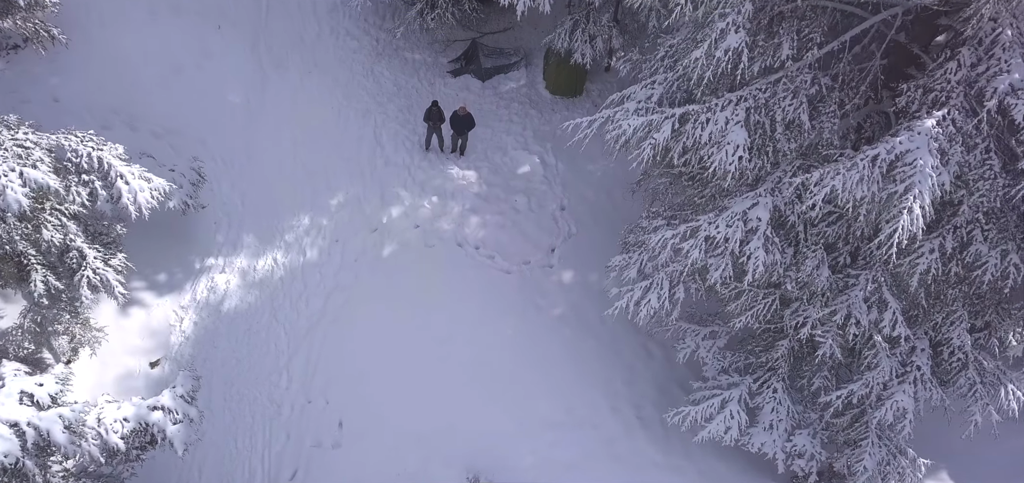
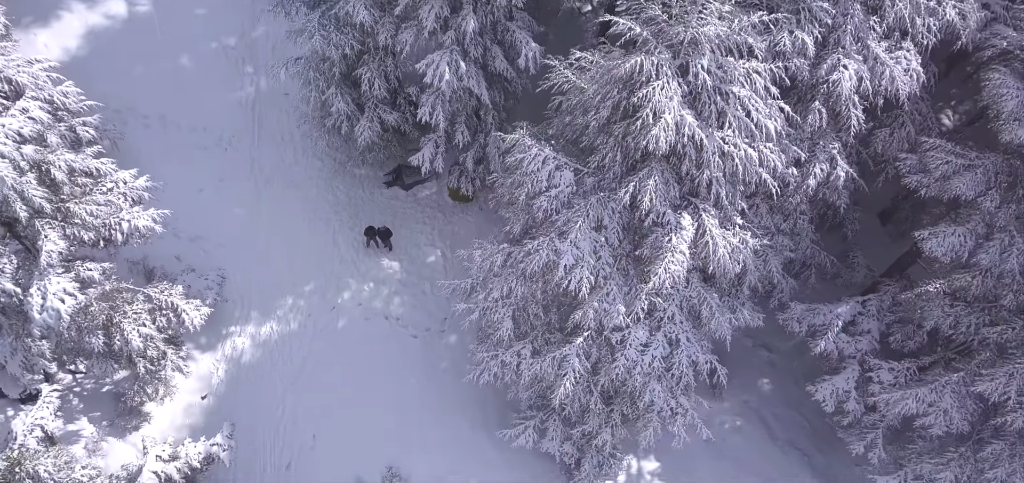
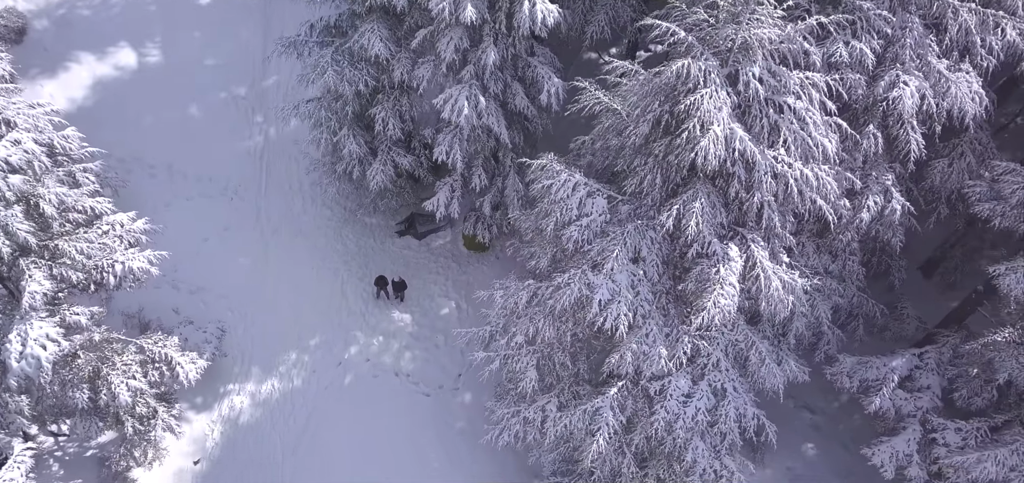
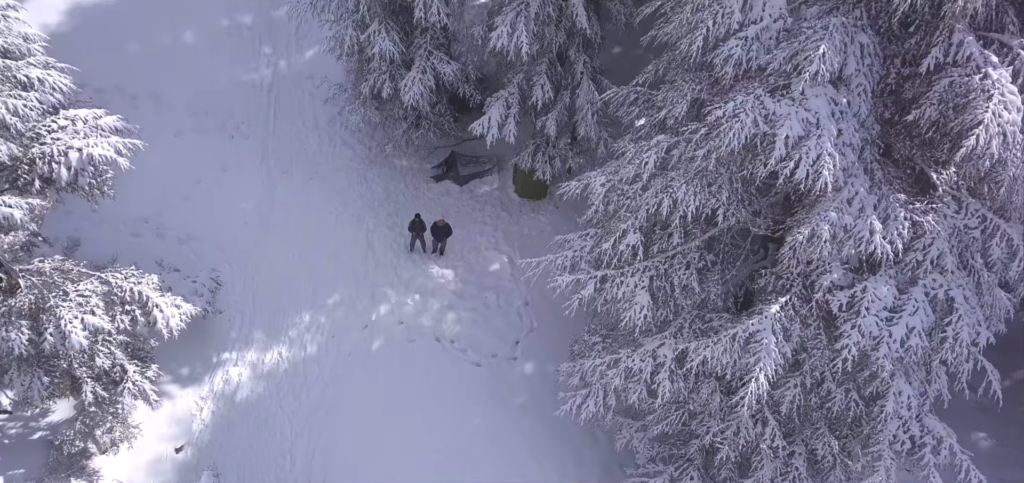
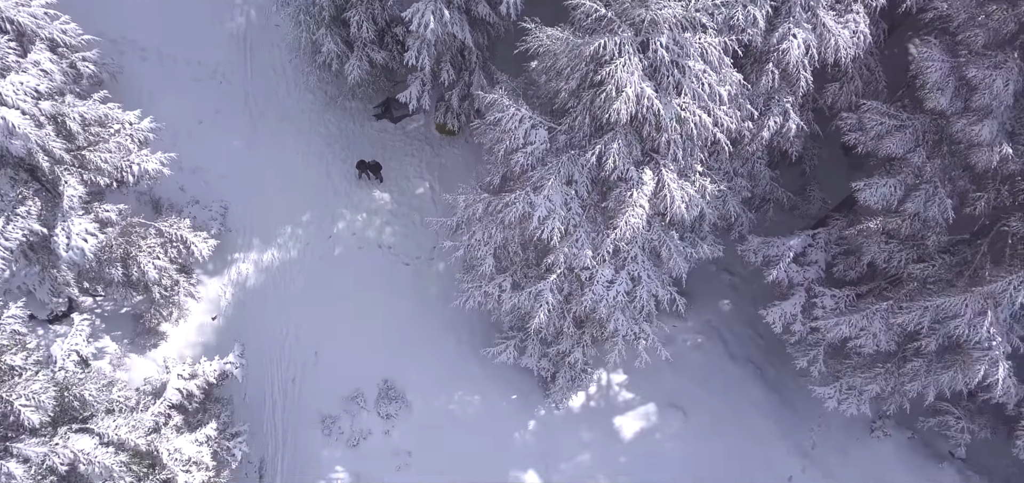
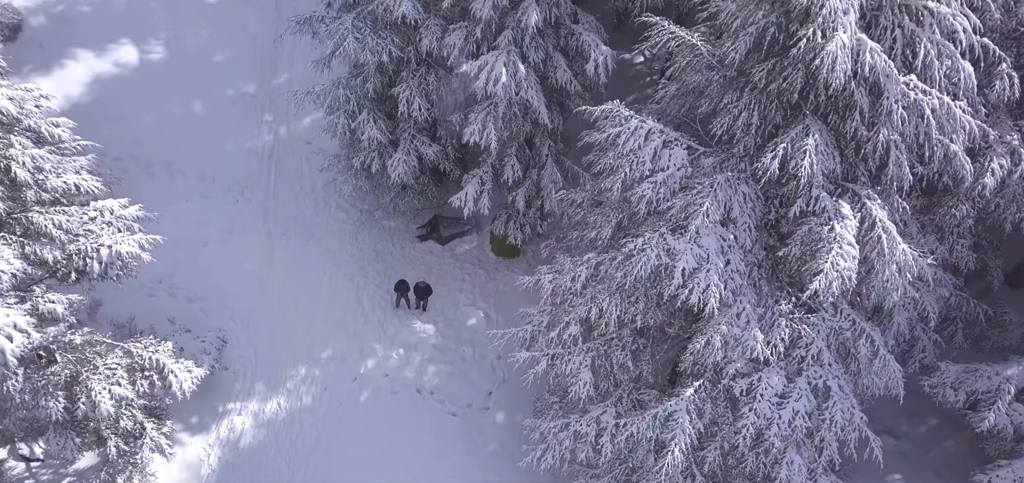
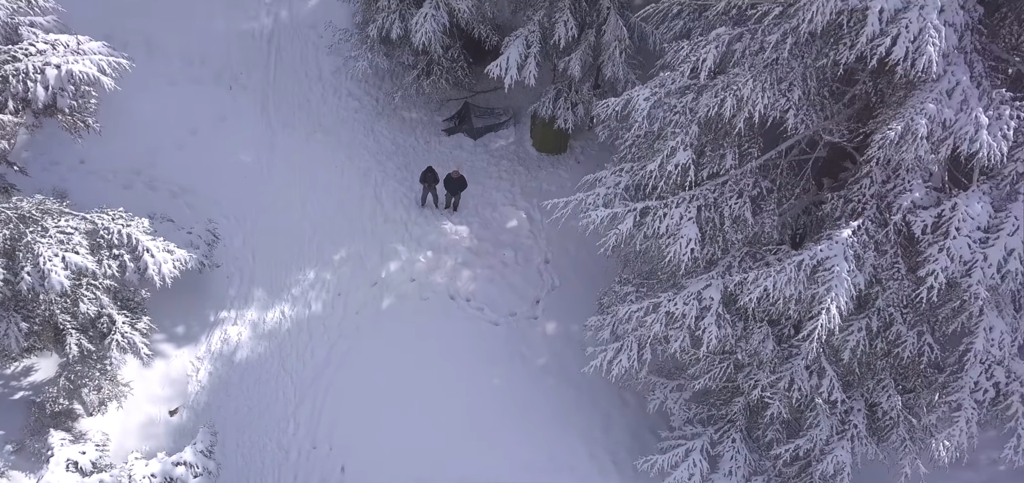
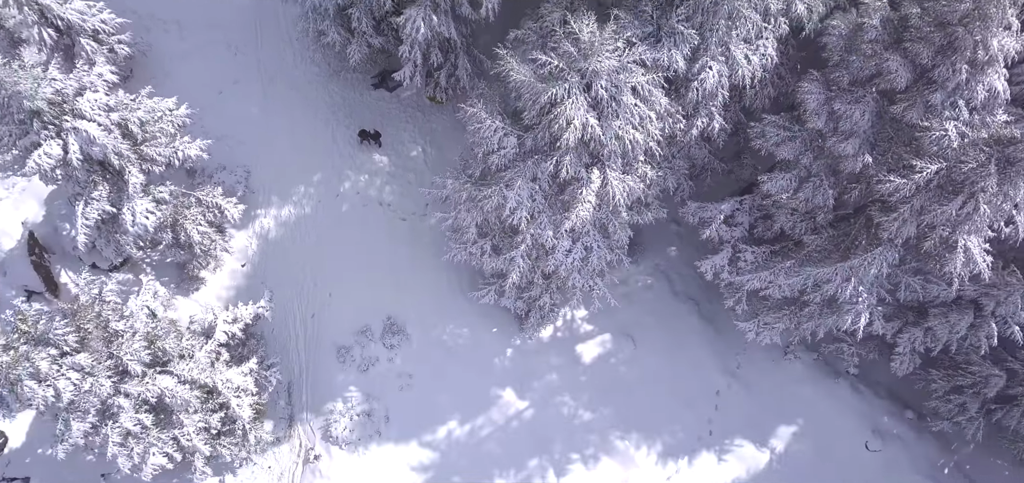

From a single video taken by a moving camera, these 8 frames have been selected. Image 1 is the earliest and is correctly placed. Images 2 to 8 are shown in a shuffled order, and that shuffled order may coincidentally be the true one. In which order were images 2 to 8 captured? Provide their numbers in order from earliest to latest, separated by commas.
7, 4, 6, 3, 2, 5, 8
